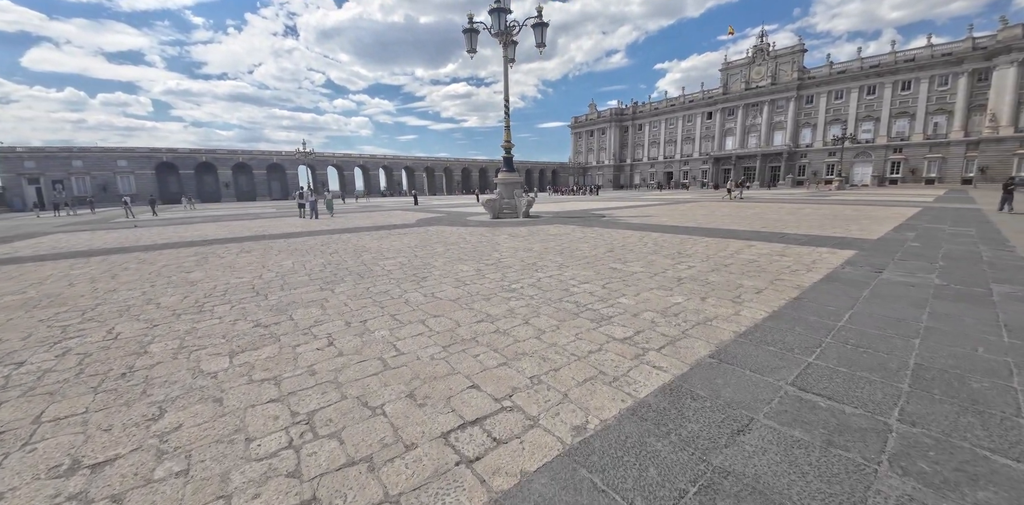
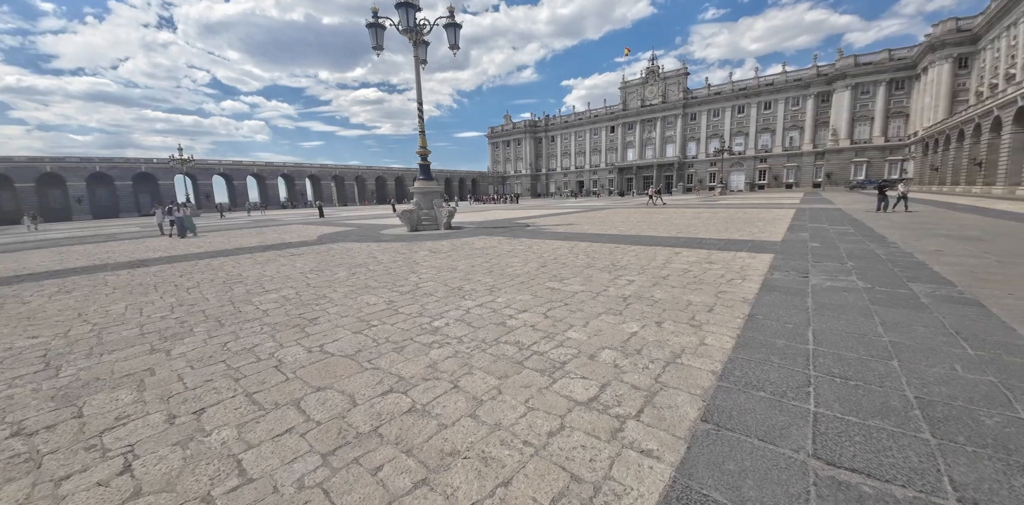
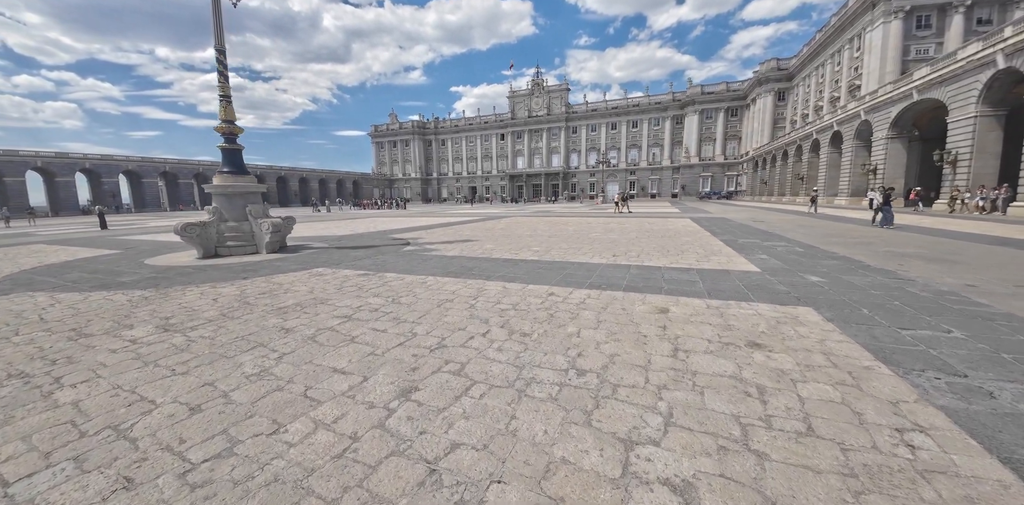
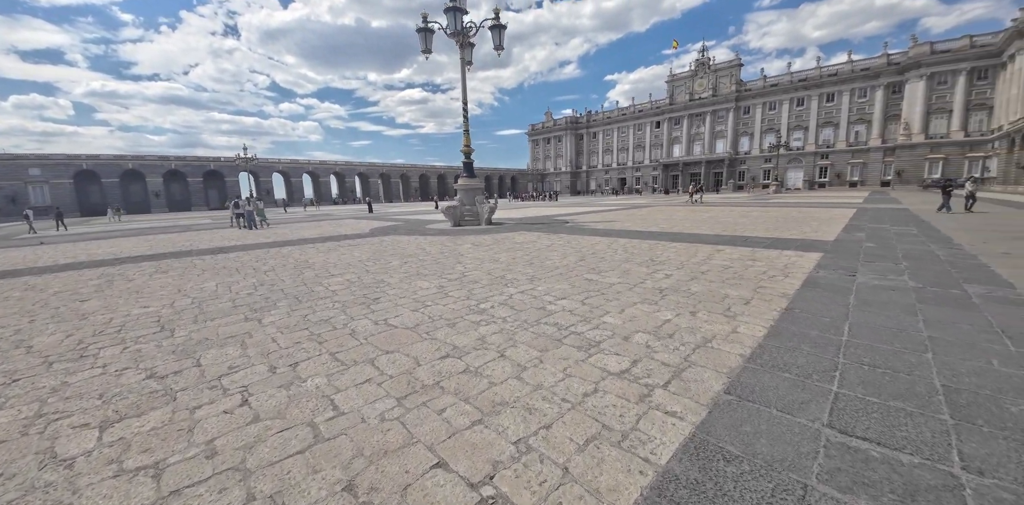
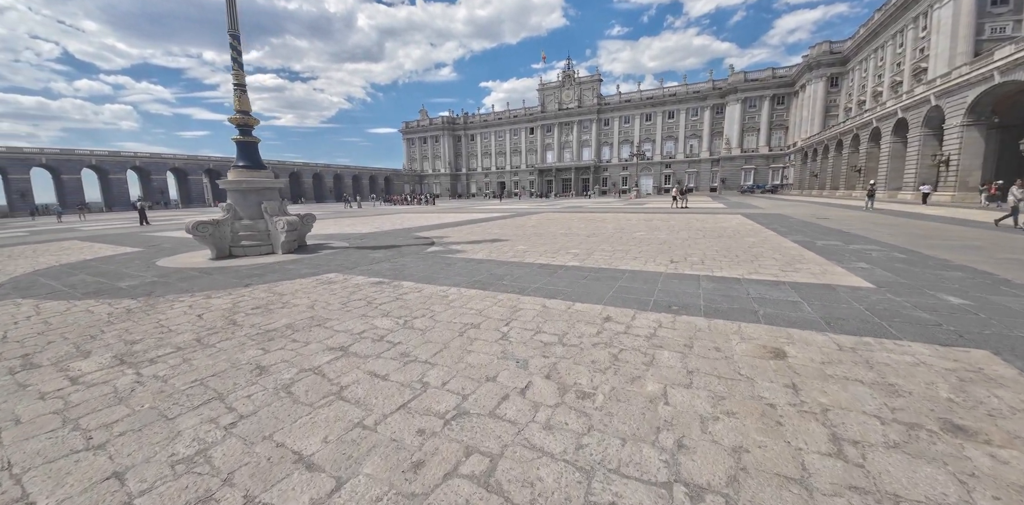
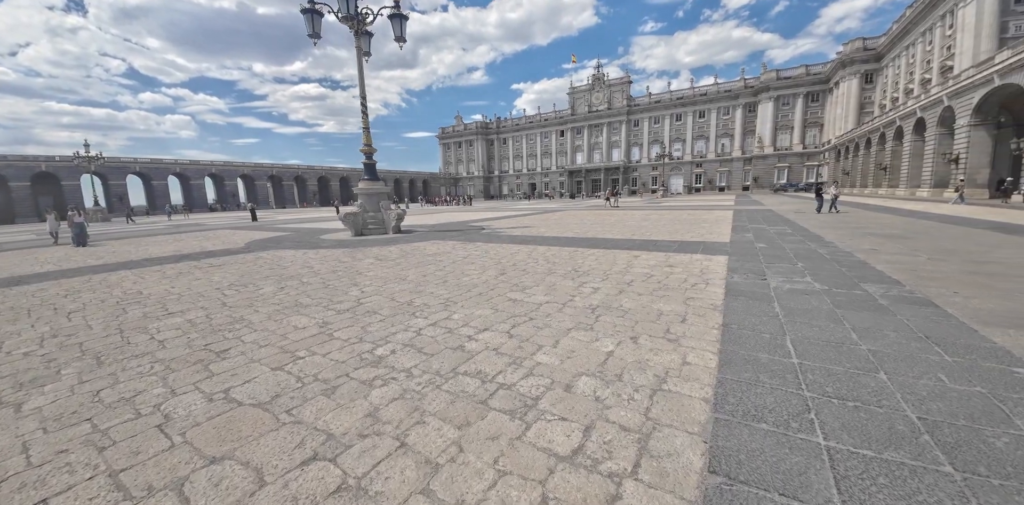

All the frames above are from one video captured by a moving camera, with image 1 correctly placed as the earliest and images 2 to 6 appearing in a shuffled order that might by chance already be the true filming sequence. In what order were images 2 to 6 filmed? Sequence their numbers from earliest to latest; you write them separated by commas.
4, 2, 6, 3, 5
